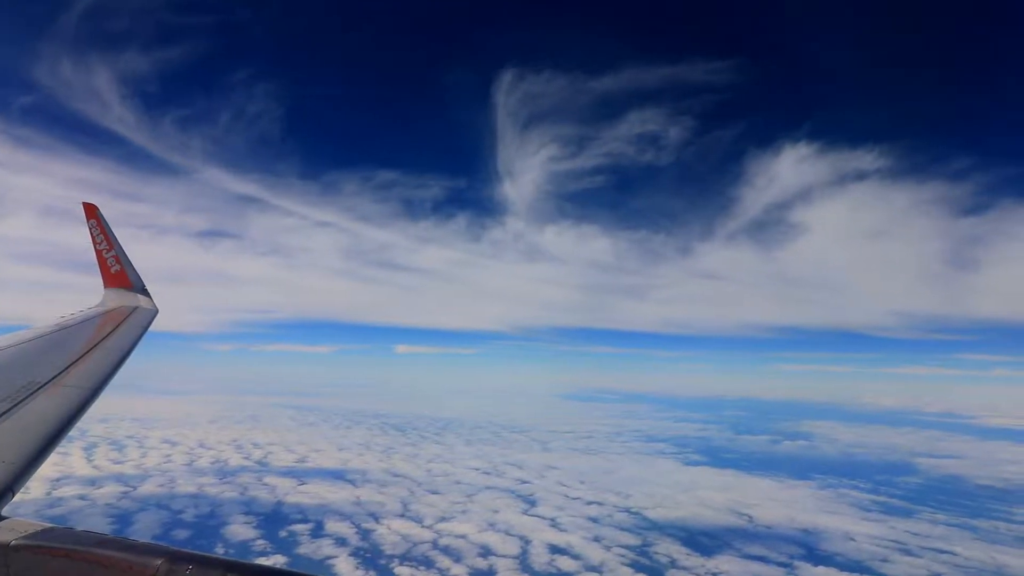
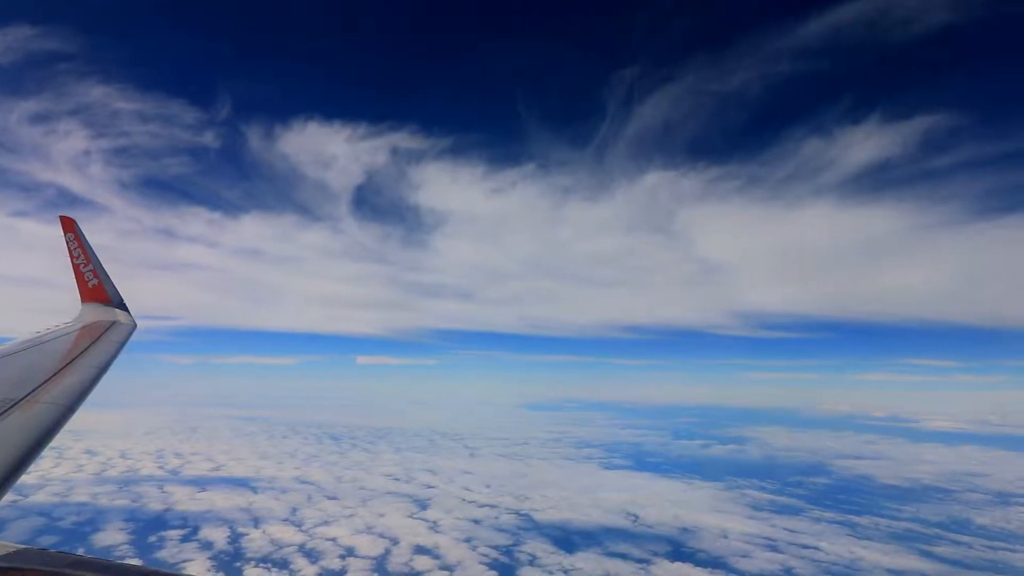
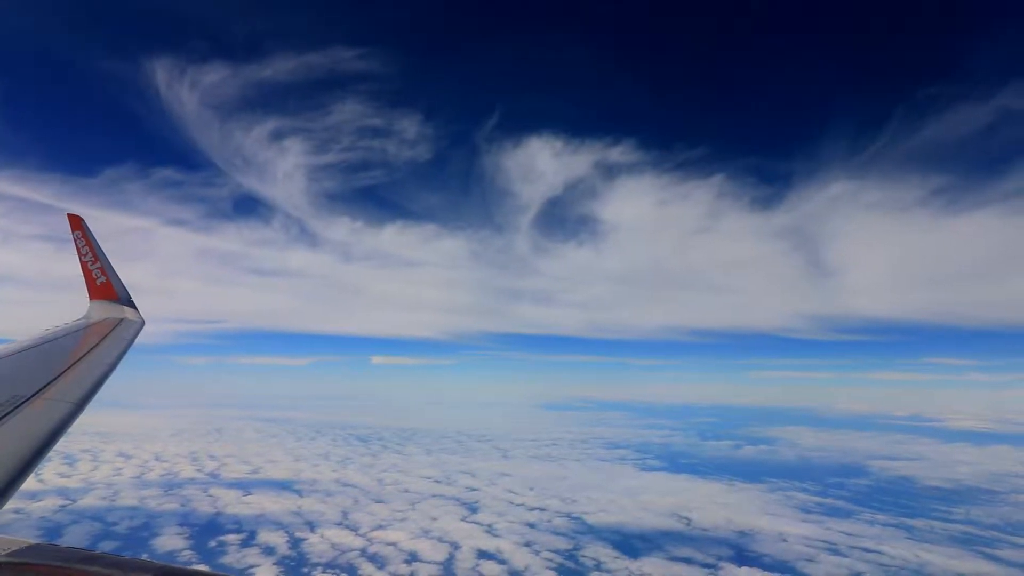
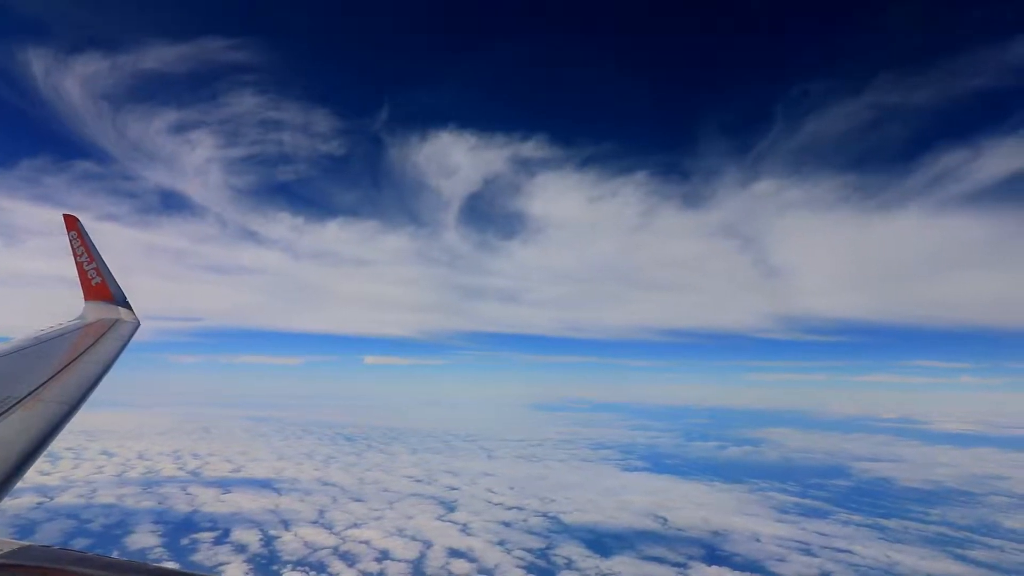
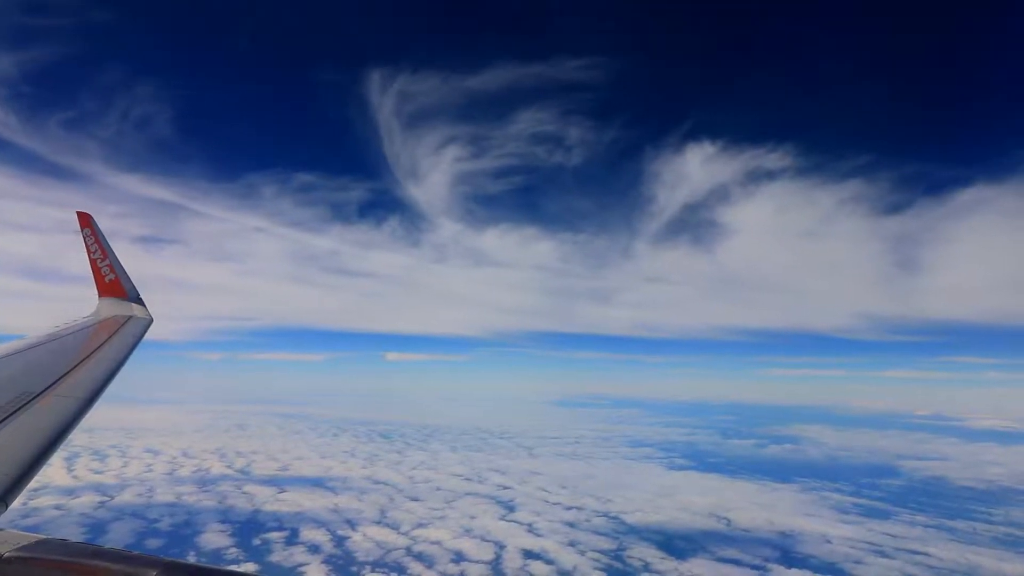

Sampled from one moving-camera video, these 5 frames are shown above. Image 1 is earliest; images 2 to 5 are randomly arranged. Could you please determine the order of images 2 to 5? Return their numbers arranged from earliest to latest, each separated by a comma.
5, 3, 4, 2
